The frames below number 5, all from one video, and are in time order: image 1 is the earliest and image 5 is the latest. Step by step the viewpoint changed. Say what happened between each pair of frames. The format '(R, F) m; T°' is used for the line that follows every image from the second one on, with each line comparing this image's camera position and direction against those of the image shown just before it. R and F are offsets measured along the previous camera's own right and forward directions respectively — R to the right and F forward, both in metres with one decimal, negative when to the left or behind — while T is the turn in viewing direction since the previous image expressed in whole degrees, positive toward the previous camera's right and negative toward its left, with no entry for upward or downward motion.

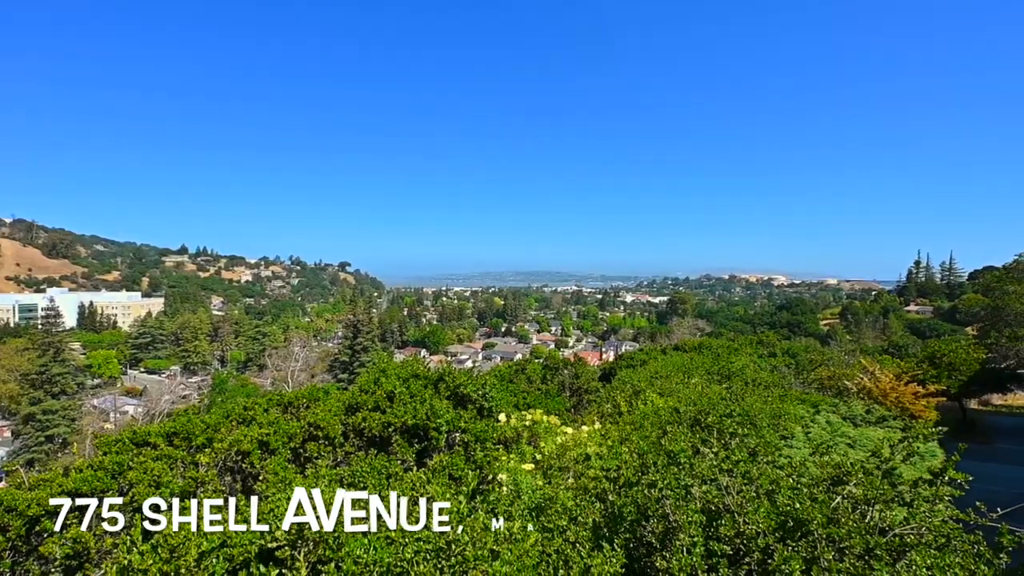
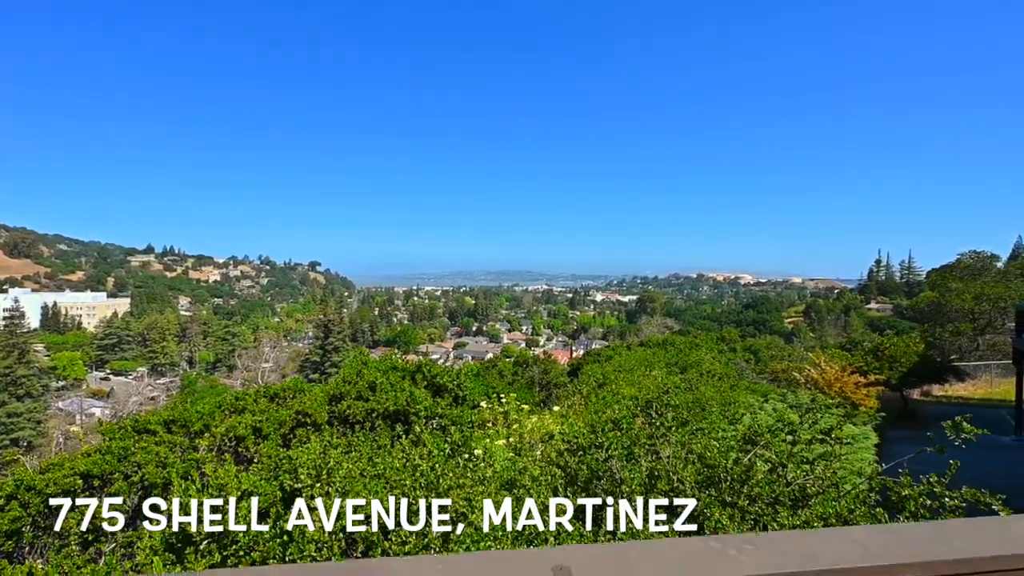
(0.0, -0.8) m; +3°
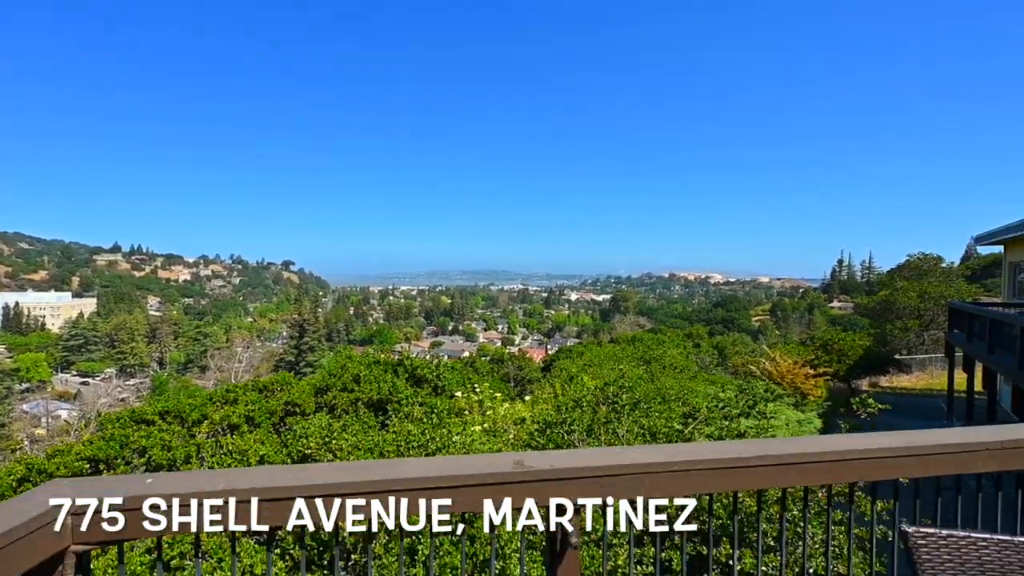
(0.0, -0.8) m; +2°
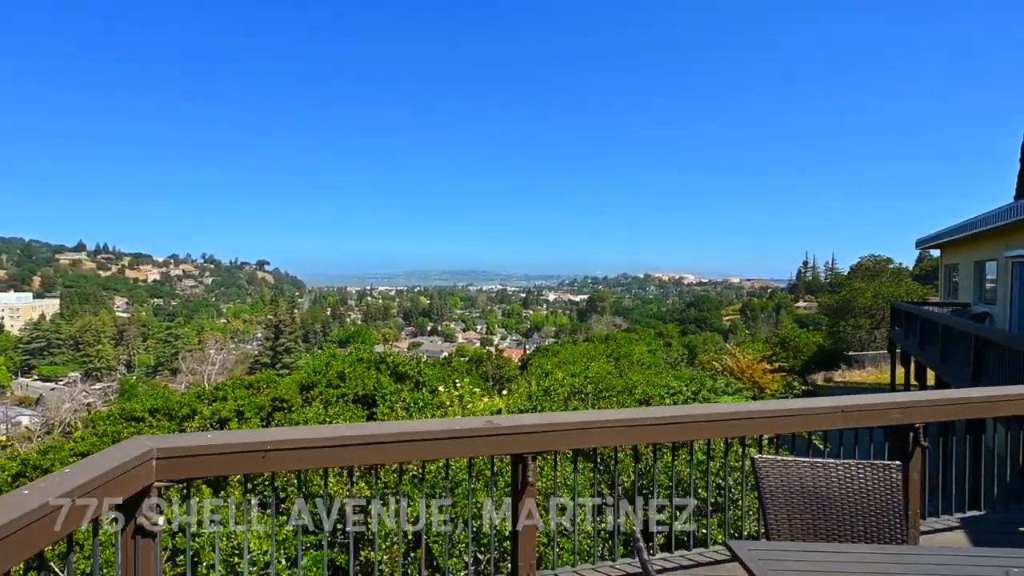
(0.0, -0.7) m; +2°
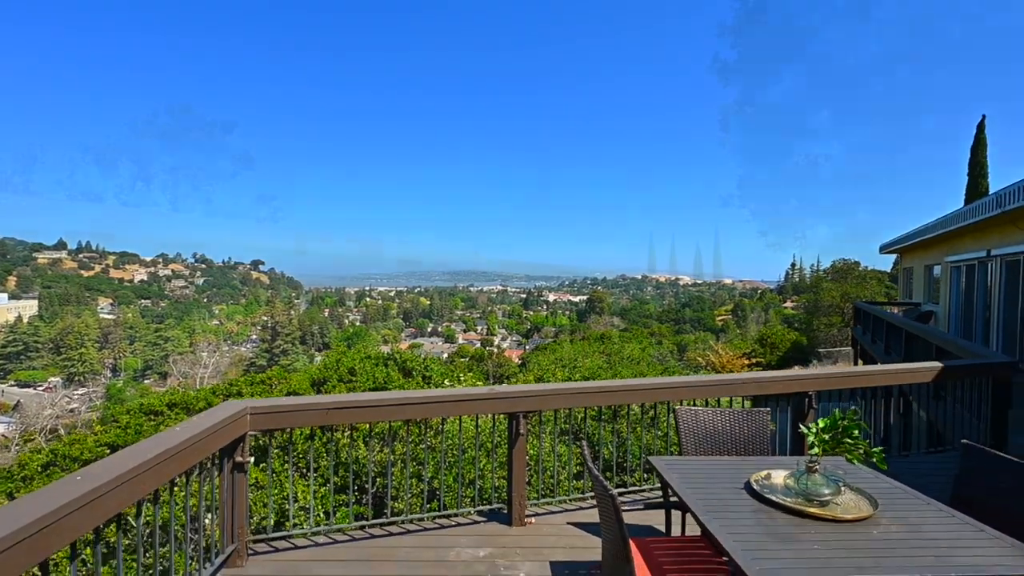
(0.0, -1.1) m; 0°
